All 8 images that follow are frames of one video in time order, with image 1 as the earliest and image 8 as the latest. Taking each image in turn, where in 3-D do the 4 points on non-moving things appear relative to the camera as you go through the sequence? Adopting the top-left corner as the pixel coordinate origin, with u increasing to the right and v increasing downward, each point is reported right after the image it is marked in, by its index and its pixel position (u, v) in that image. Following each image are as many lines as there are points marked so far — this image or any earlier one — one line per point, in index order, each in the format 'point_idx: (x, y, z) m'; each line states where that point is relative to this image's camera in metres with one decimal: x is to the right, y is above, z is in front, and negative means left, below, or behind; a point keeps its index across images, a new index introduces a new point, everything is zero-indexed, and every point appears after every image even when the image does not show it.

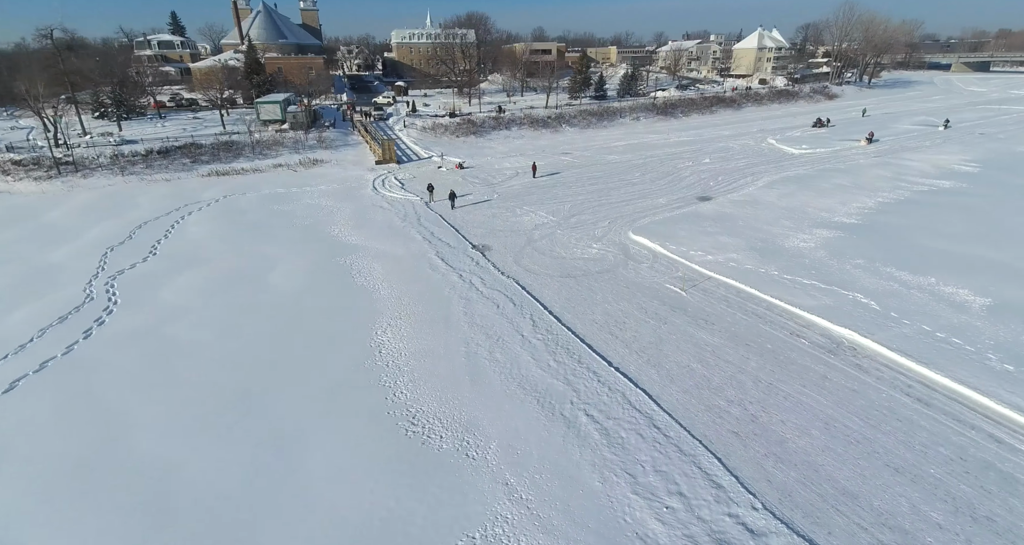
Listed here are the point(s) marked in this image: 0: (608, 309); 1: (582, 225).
0: (+2.5, -1.0, +12.9) m
1: (+2.7, +1.8, +19.7) m
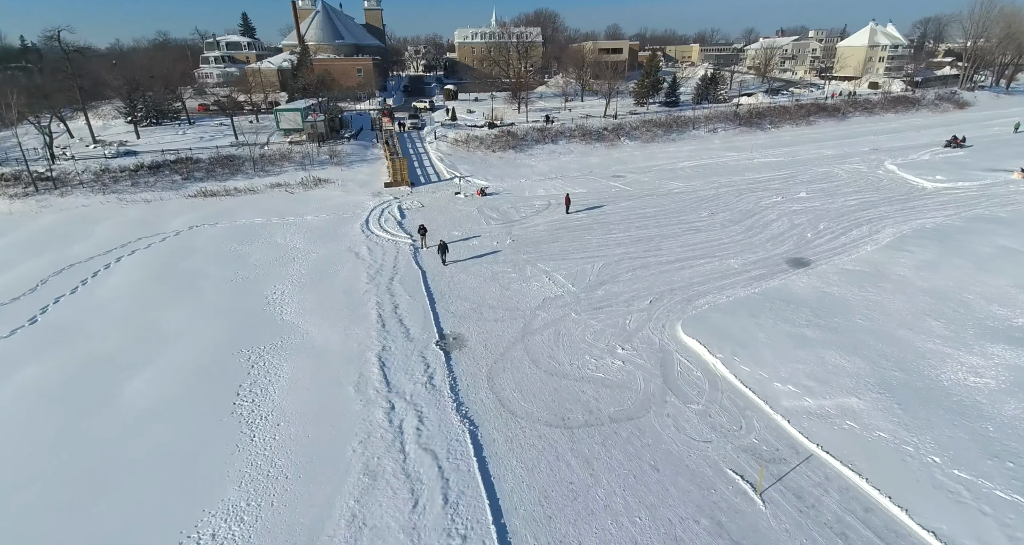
0: (+1.4, -3.7, +7.0) m
1: (+2.7, -0.9, +13.7) m
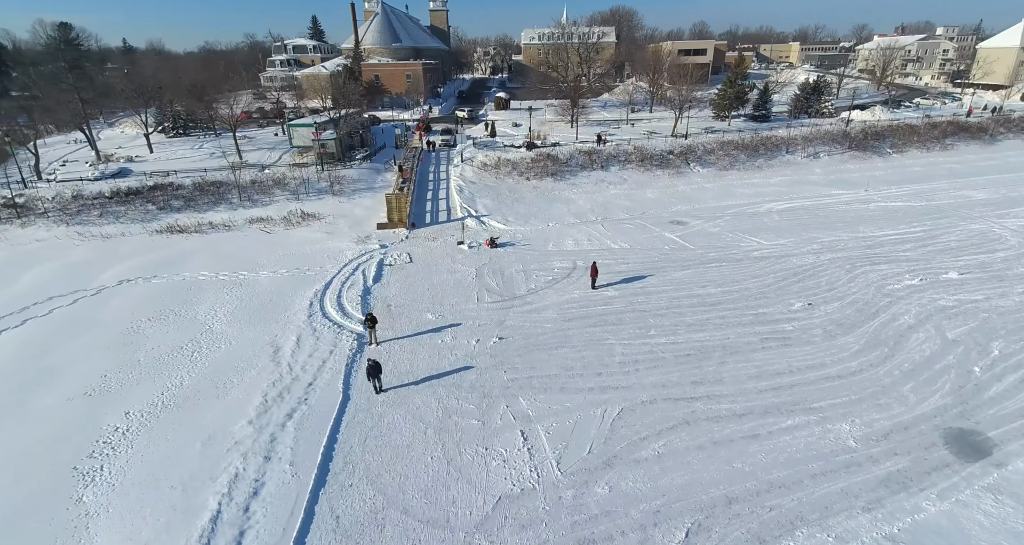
0: (-0.9, -6.7, +1.2) m
1: (+1.5, -4.1, +7.7) m
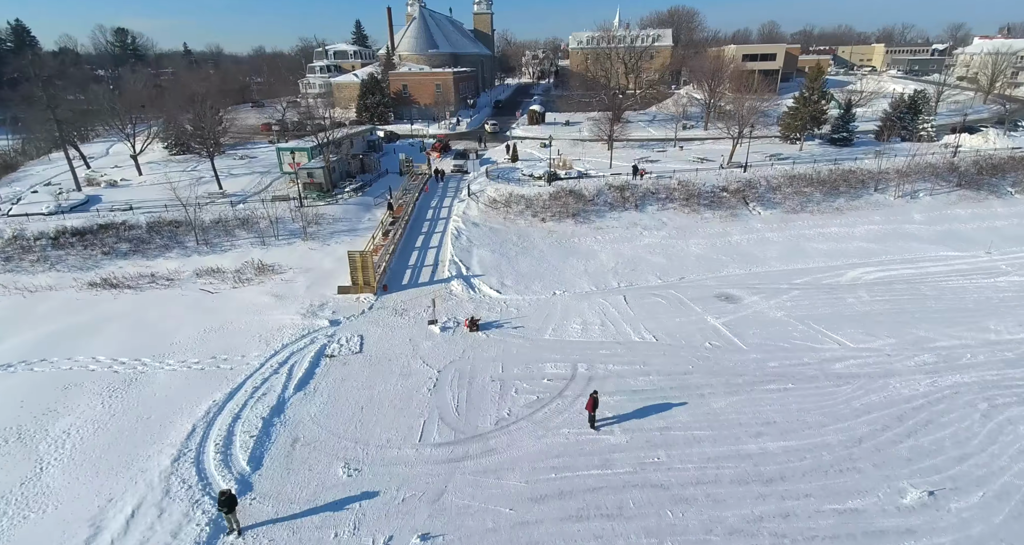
0: (-3.5, -9.5, -3.3) m
1: (-0.4, -6.9, +2.8) m
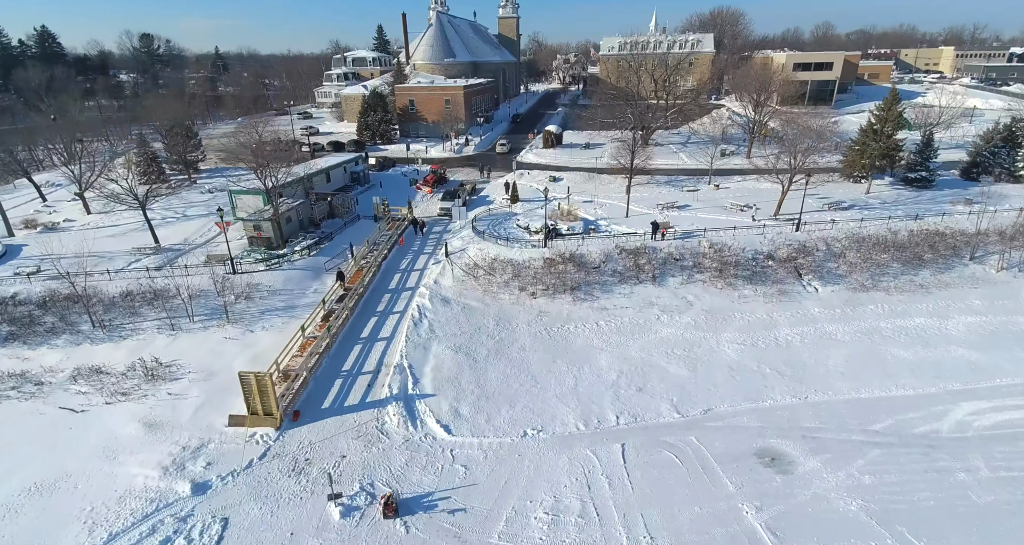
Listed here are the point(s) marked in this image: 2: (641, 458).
0: (-6.3, -12.8, -7.9) m
1: (-2.8, -10.3, -2.0) m
2: (+3.1, -4.5, +12.1) m
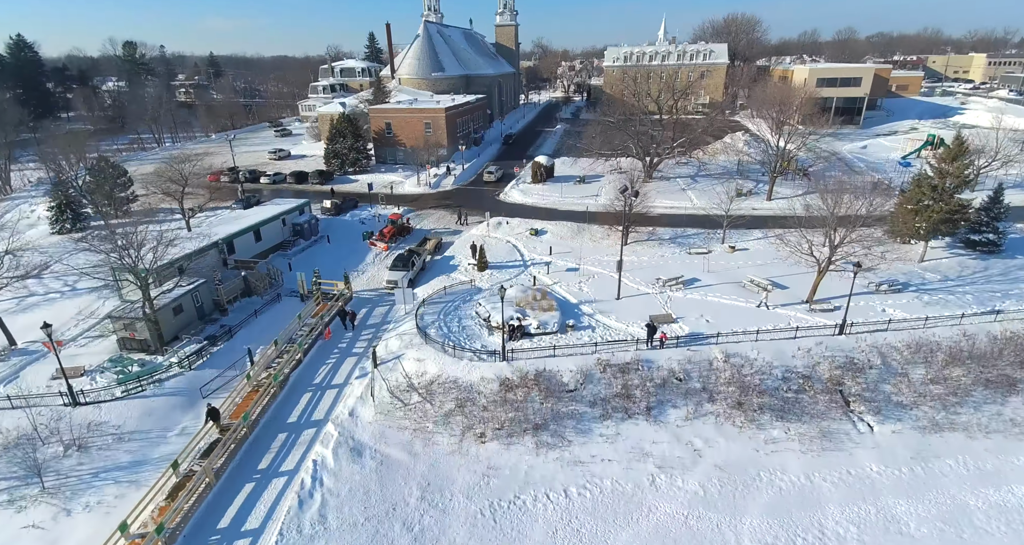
0: (-8.6, -16.5, -12.9) m
1: (-4.9, -14.1, -7.1) m
2: (+1.3, -8.3, +6.9) m
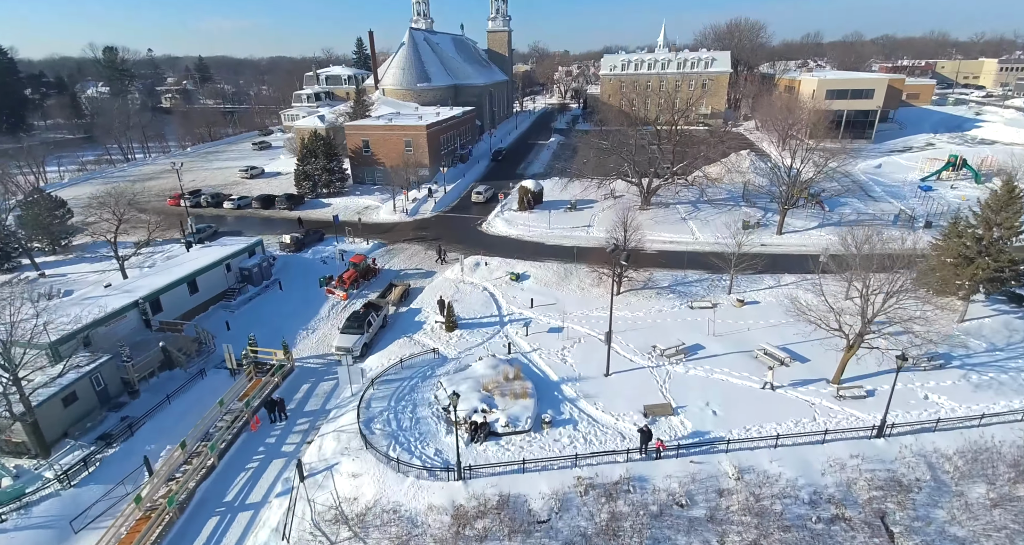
0: (-9.7, -18.9, -16.1) m
1: (-6.0, -16.5, -10.2) m
2: (+0.2, -10.7, +3.8) m
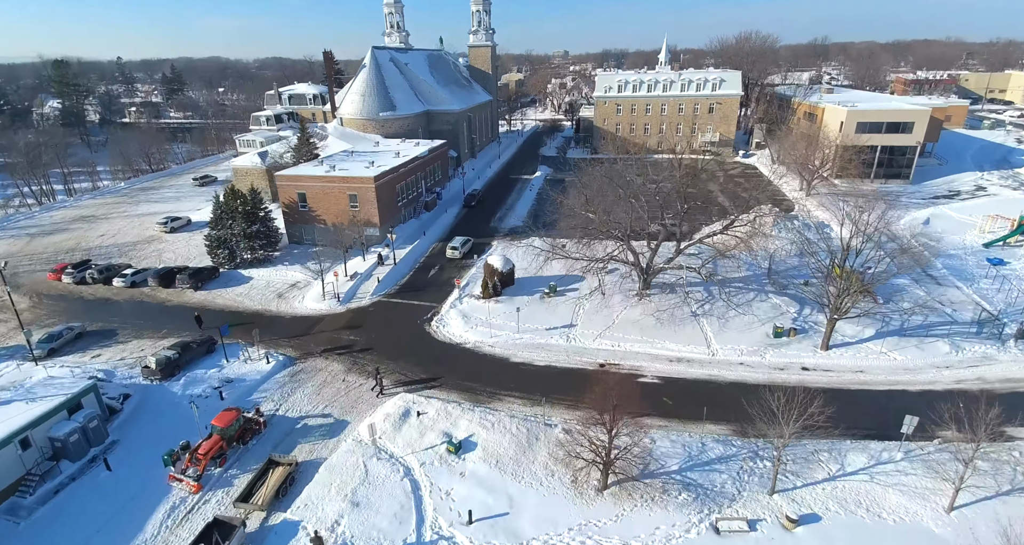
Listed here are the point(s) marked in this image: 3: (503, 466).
0: (-11.7, -24.4, -23.5) m
1: (-8.0, -22.0, -17.6) m
2: (-1.8, -16.2, -3.6) m
3: (-0.2, -5.9, +15.4) m
